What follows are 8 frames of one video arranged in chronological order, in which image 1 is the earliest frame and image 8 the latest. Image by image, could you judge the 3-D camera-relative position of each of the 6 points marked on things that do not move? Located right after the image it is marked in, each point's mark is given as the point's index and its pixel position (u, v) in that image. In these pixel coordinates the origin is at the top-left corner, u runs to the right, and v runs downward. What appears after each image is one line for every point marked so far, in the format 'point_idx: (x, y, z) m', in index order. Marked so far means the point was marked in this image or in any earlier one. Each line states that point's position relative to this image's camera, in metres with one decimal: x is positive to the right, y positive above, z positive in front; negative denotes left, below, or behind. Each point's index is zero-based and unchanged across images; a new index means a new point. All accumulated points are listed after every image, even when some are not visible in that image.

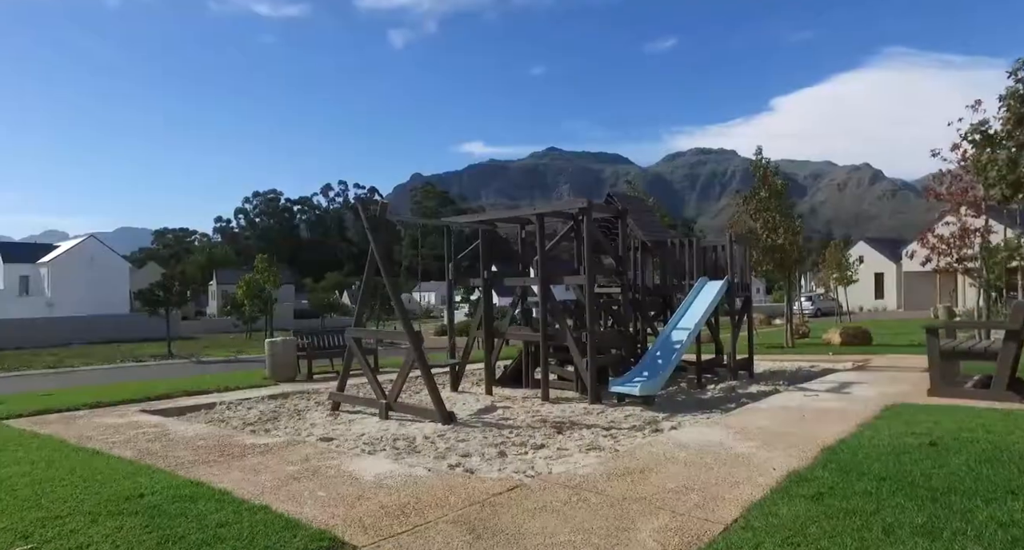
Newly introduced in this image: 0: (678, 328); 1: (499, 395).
0: (+2.3, -0.8, +9.7) m
1: (-0.2, -1.8, +10.0) m
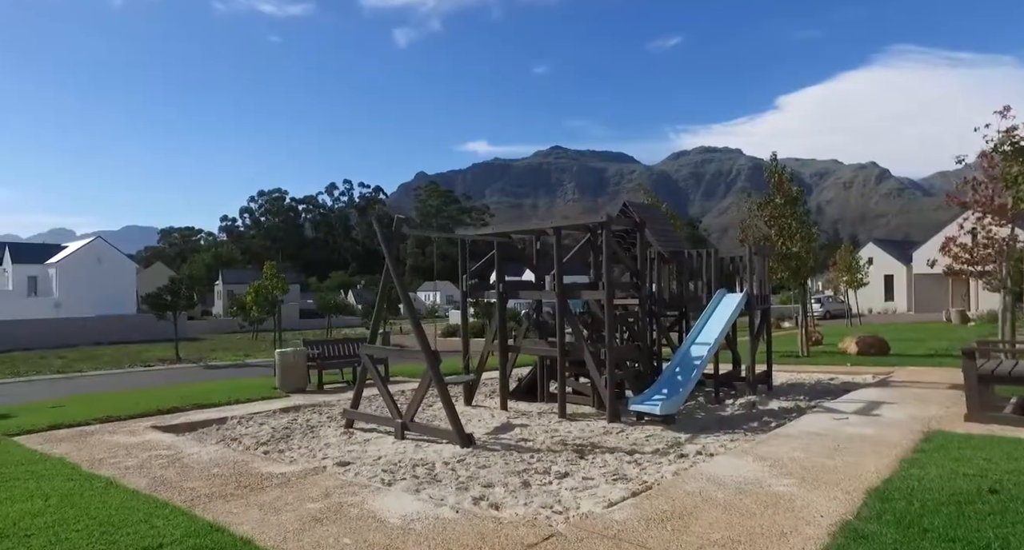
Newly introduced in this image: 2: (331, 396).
0: (+2.6, -0.9, +9.6) m
1: (0.0, -1.9, +9.8) m
2: (-3.1, -2.1, +12.0) m
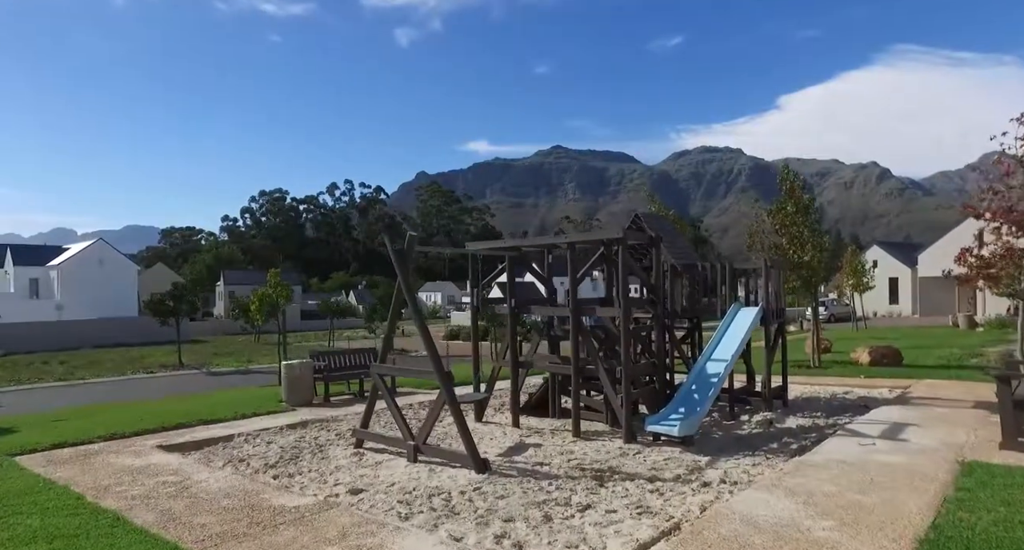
0: (+2.7, -1.1, +9.4) m
1: (+0.2, -2.1, +9.6) m
2: (-2.9, -2.3, +11.8) m
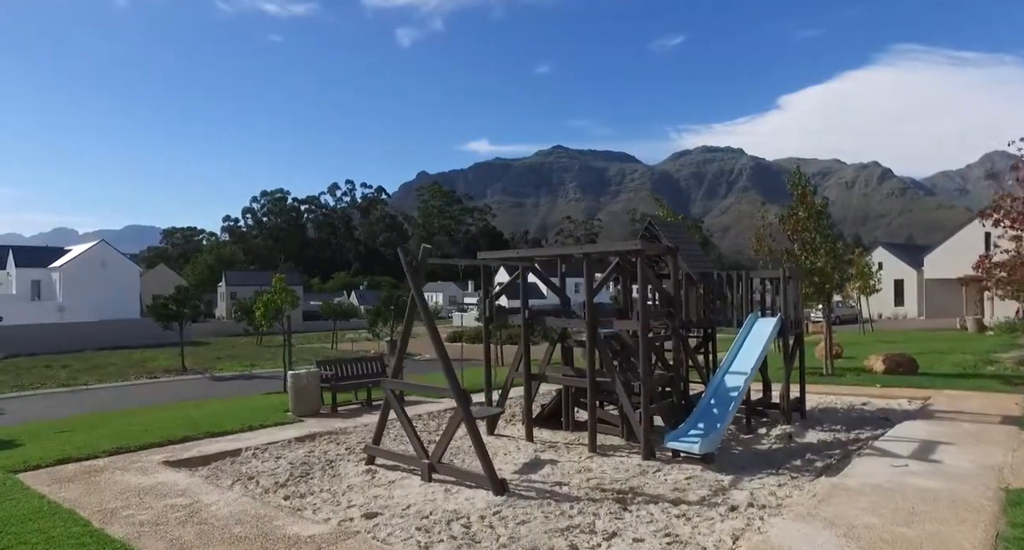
0: (+2.9, -1.3, +9.2) m
1: (+0.4, -2.3, +9.4) m
2: (-2.8, -2.4, +11.6) m
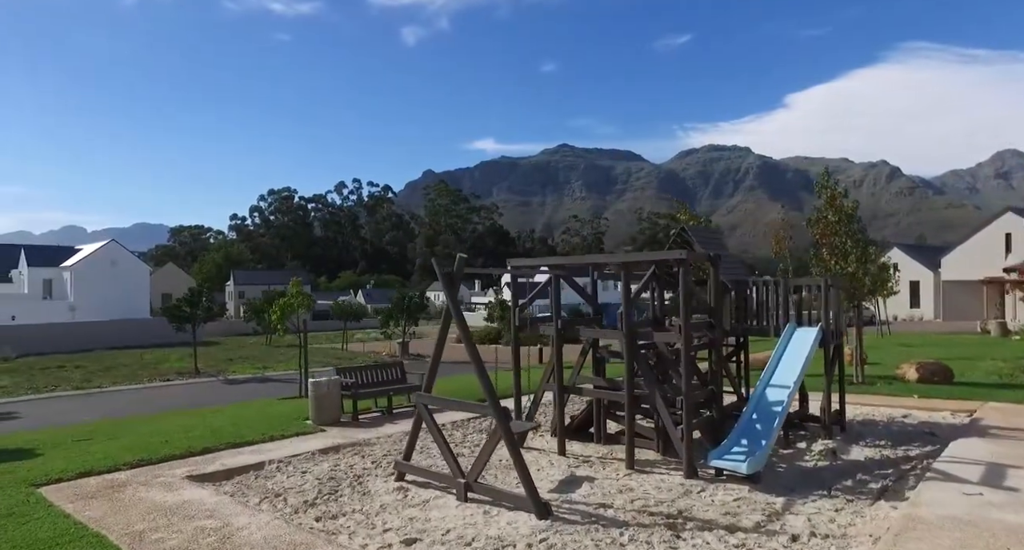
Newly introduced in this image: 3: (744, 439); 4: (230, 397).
0: (+3.3, -1.4, +8.8) m
1: (+0.8, -2.4, +9.1) m
2: (-2.3, -2.6, +11.3) m
3: (+2.7, -1.9, +8.0) m
4: (-7.5, -3.3, +18.3) m
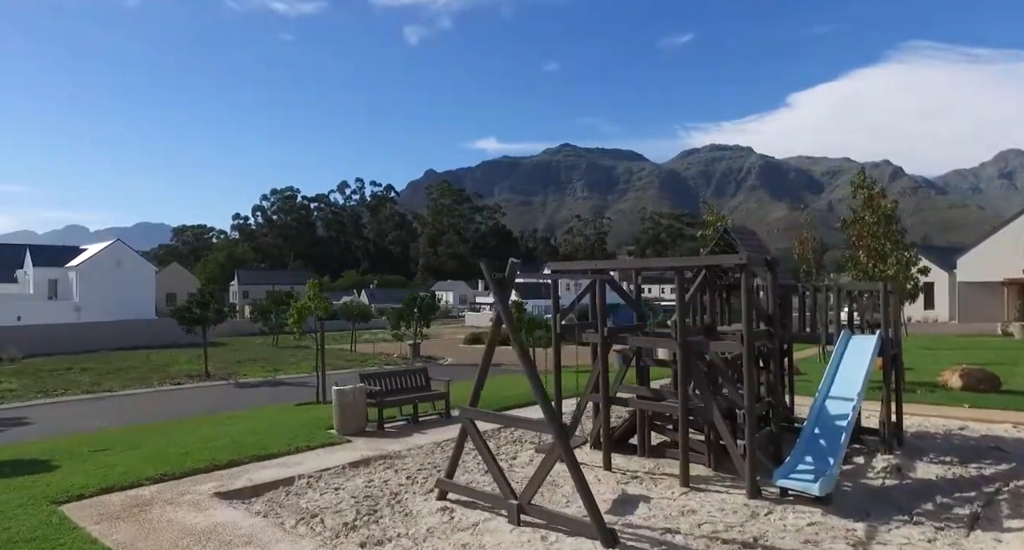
0: (+3.9, -1.5, +8.3) m
1: (+1.3, -2.5, +8.6) m
2: (-1.8, -2.6, +10.8) m
3: (+3.2, -2.0, +7.5) m
4: (-7.0, -3.3, +17.8) m
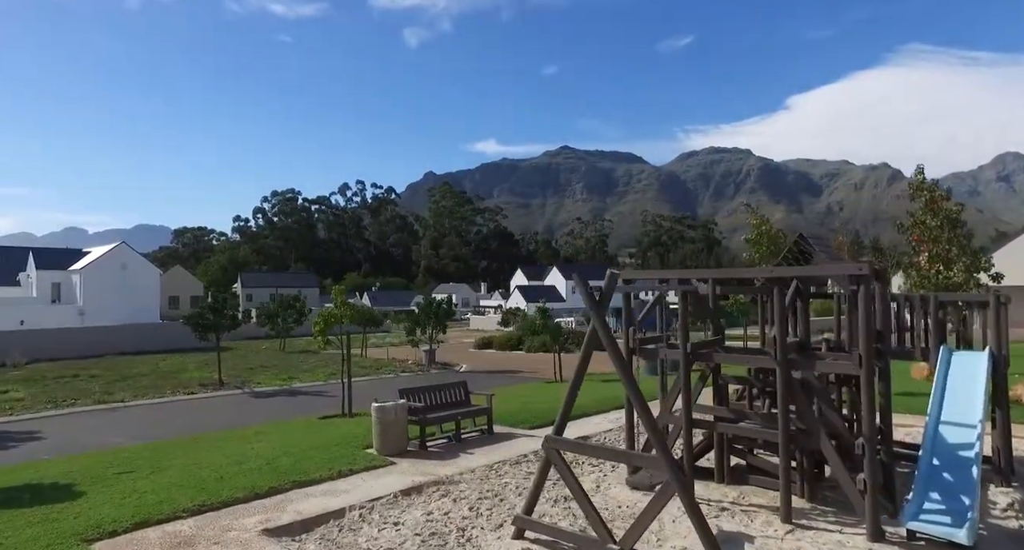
0: (+4.7, -1.6, +7.5) m
1: (+2.2, -2.6, +7.8) m
2: (-0.9, -2.7, +10.0) m
3: (+4.1, -2.1, +6.7) m
4: (-6.1, -3.5, +17.0) m
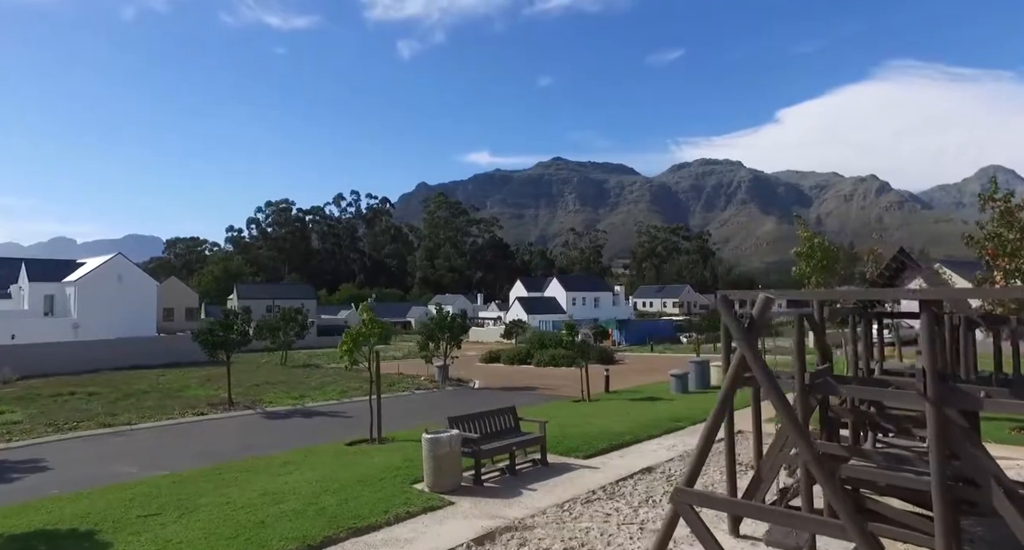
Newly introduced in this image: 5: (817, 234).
0: (+5.7, -1.8, +6.6) m
1: (+3.2, -2.8, +6.8) m
2: (0.0, -3.0, +8.9) m
3: (+5.1, -2.3, +5.7) m
4: (-5.2, -3.8, +15.9) m
5: (+7.5, +1.0, +17.0) m
